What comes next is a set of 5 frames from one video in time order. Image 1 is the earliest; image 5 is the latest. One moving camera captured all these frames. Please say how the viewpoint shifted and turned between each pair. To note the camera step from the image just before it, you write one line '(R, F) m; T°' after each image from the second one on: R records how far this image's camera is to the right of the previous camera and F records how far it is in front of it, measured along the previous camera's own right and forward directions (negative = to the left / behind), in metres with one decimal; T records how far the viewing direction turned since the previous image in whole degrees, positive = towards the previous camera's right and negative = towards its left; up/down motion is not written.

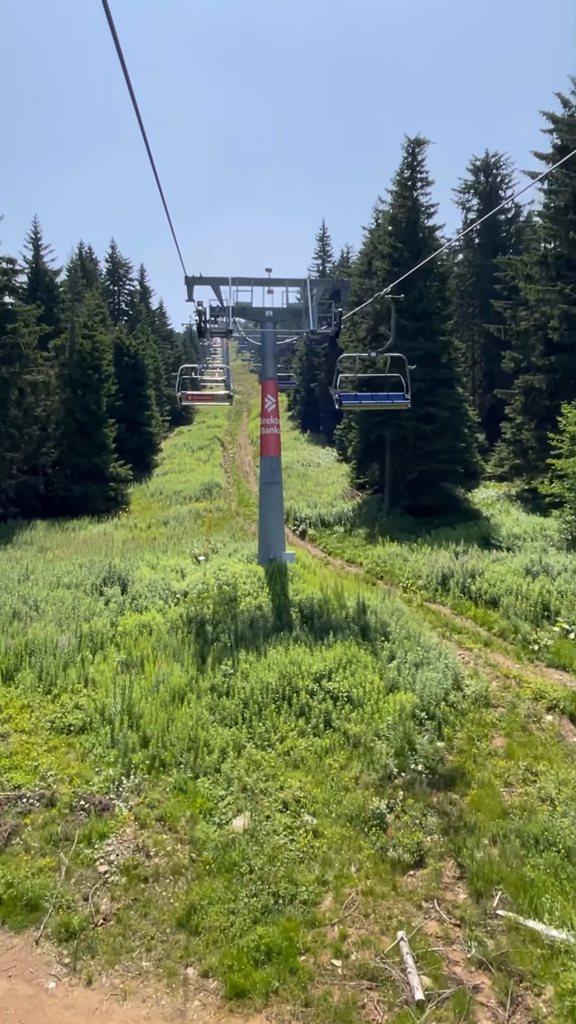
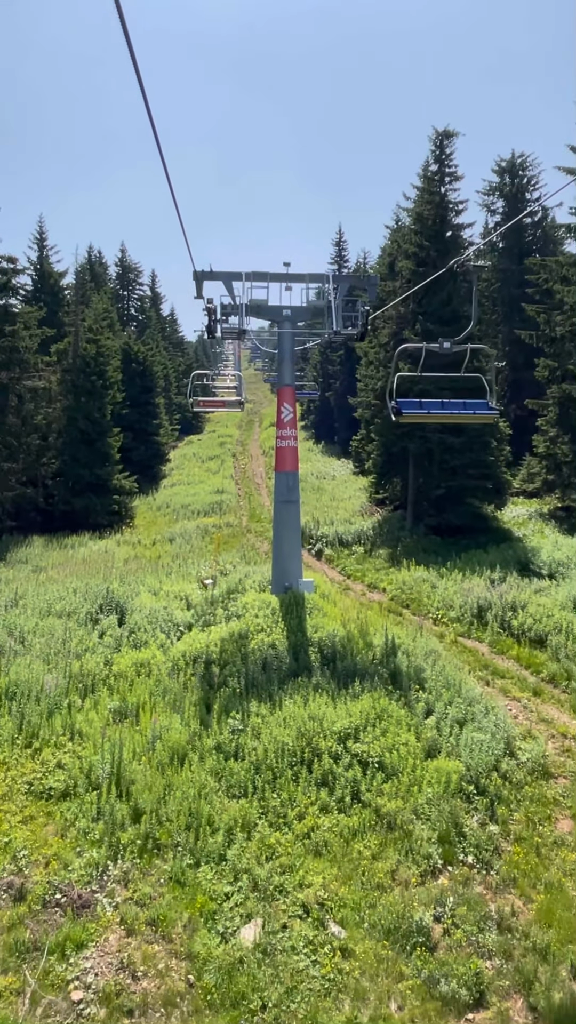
(-0.2, +1.8) m; -1°
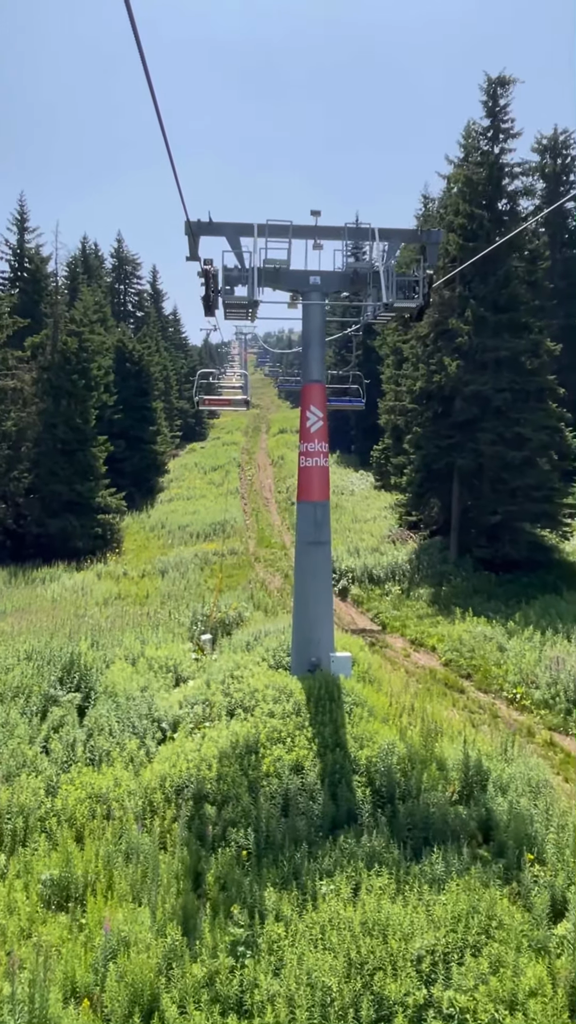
(-0.3, +4.1) m; 0°
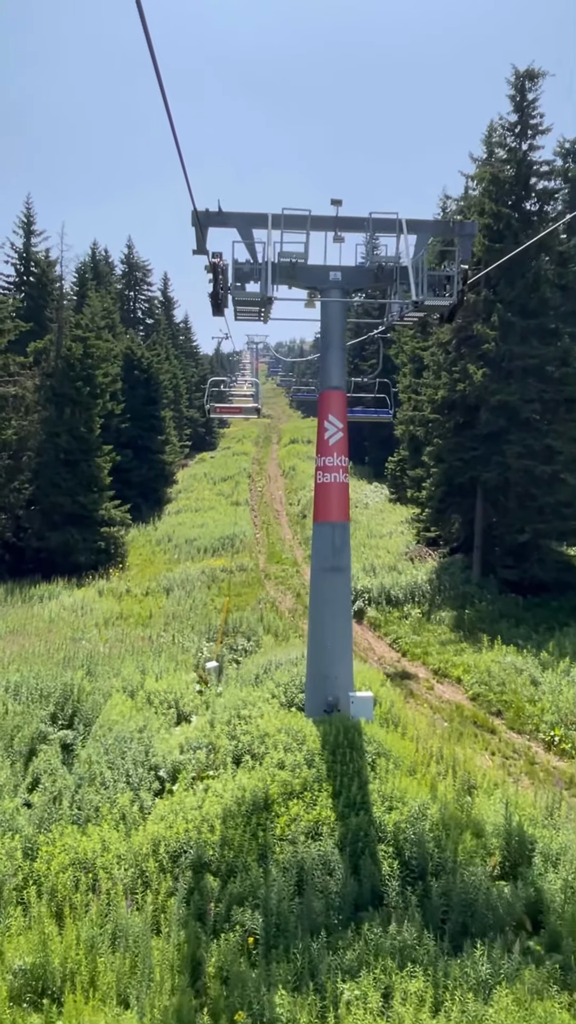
(-0.1, +1.1) m; -1°
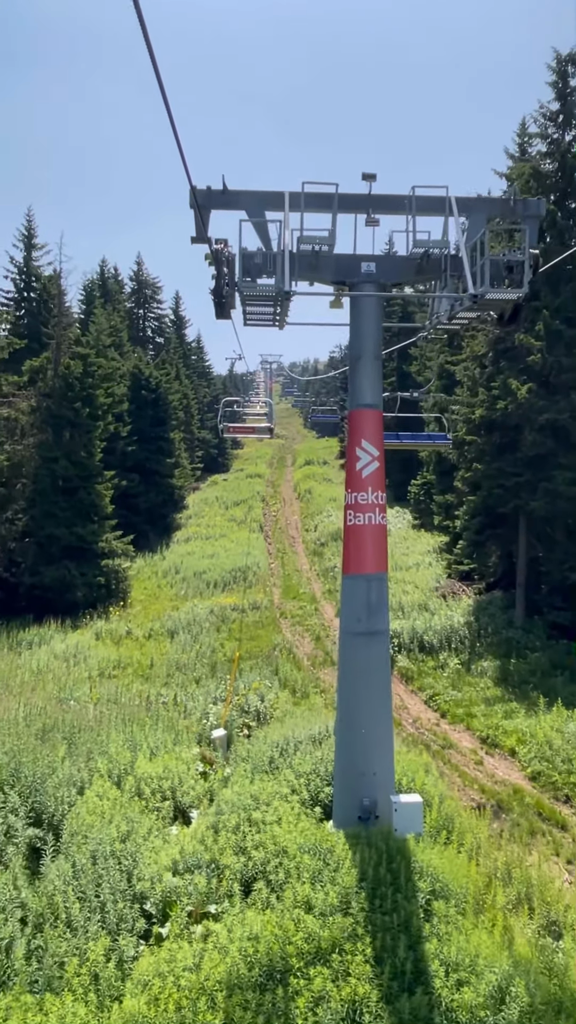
(-0.1, +1.9) m; -1°
